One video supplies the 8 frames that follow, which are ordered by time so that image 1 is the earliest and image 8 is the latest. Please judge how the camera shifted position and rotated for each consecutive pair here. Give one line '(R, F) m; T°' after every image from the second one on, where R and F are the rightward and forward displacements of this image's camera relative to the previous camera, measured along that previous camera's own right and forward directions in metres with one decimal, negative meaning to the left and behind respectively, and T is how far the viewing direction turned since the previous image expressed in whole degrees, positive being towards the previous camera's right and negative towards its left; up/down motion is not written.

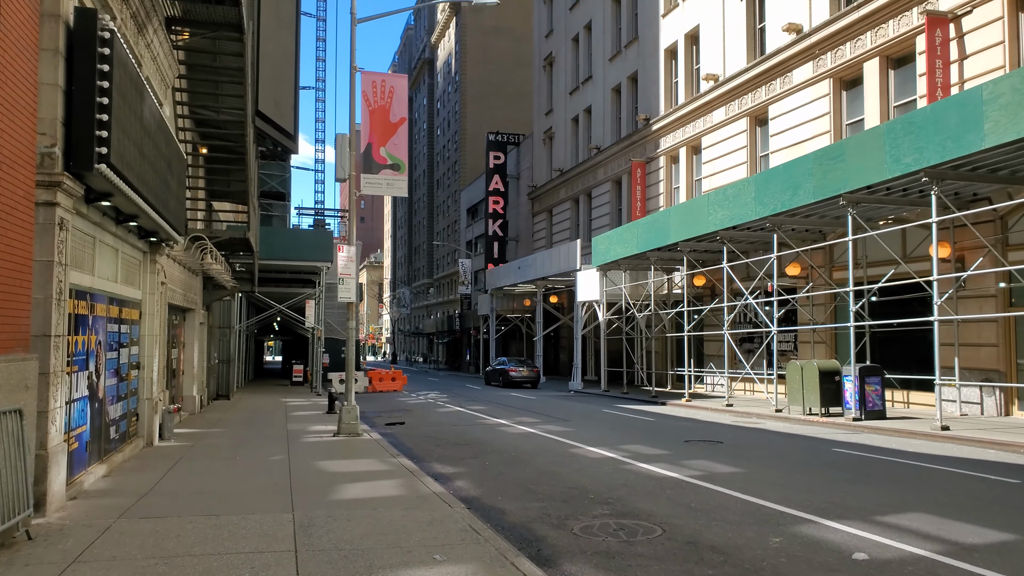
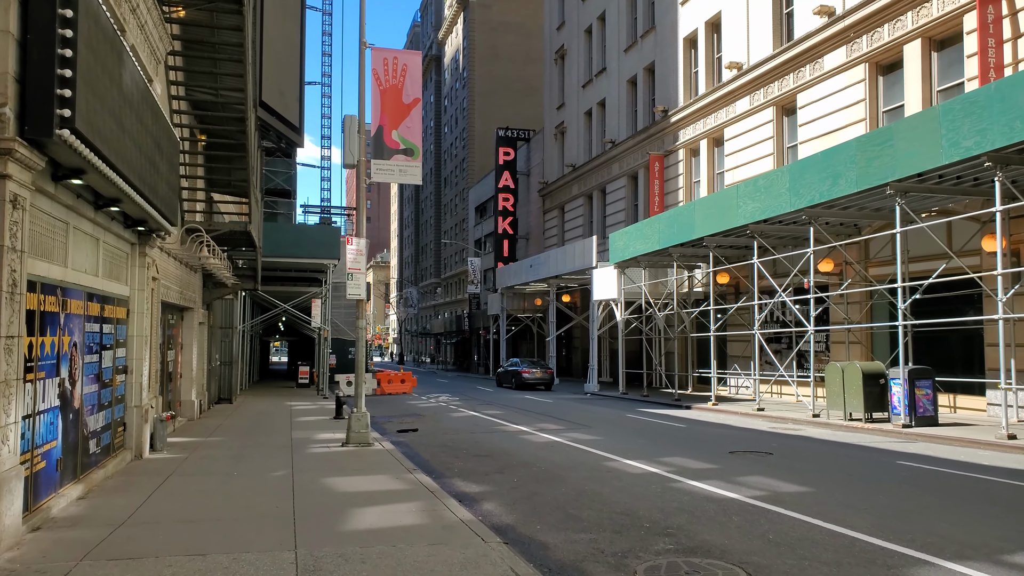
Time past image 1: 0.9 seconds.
(-0.3, +1.2) m; 0°
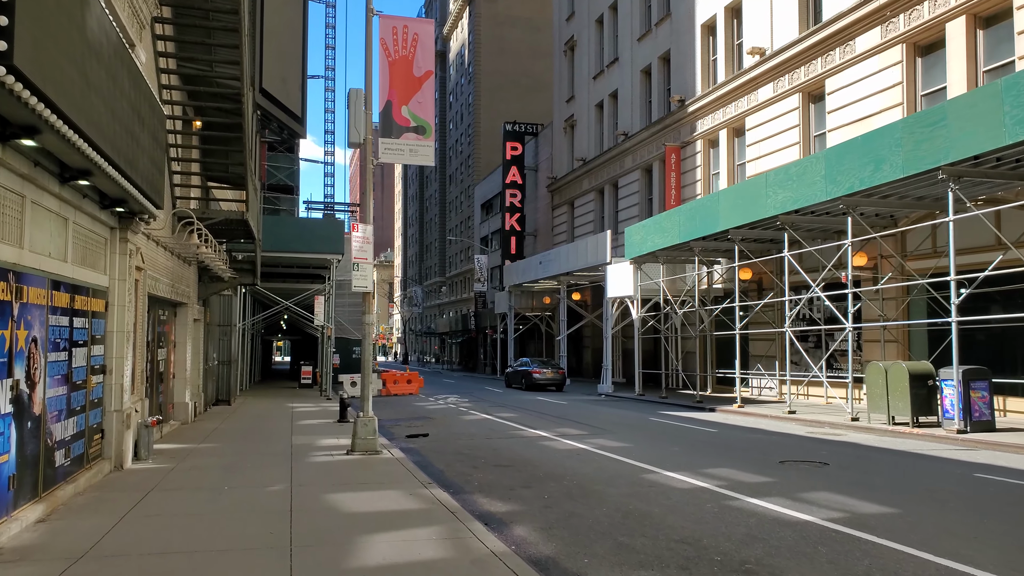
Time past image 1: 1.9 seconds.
(-0.3, +1.2) m; 0°
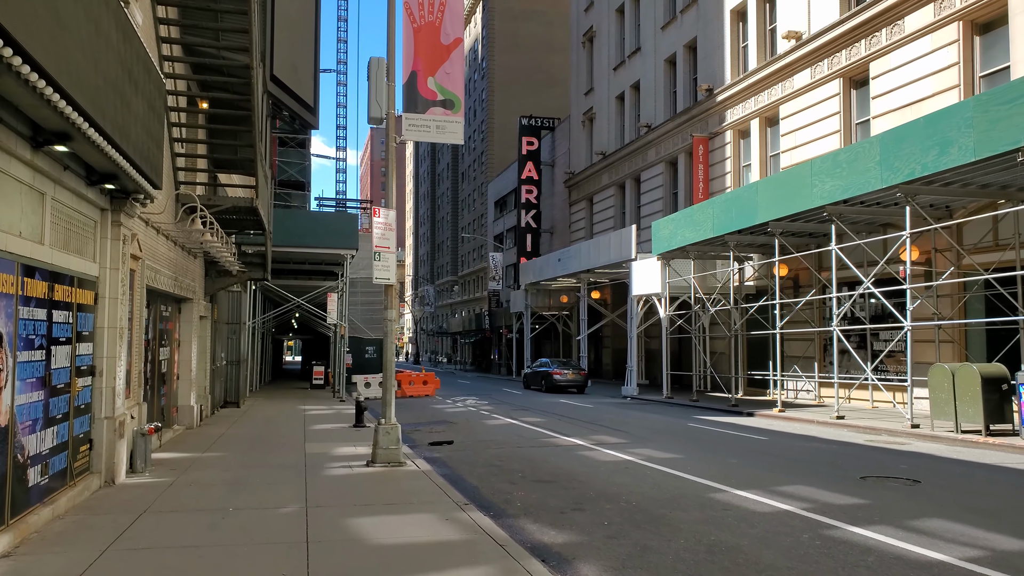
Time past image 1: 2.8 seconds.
(-0.4, +1.2) m; -1°
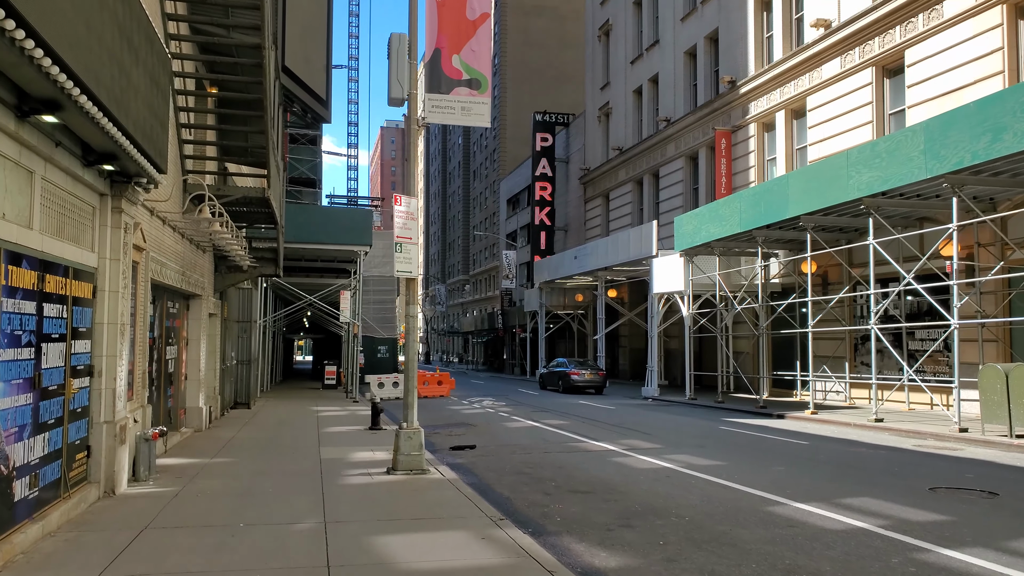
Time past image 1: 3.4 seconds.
(-0.3, +0.7) m; -1°
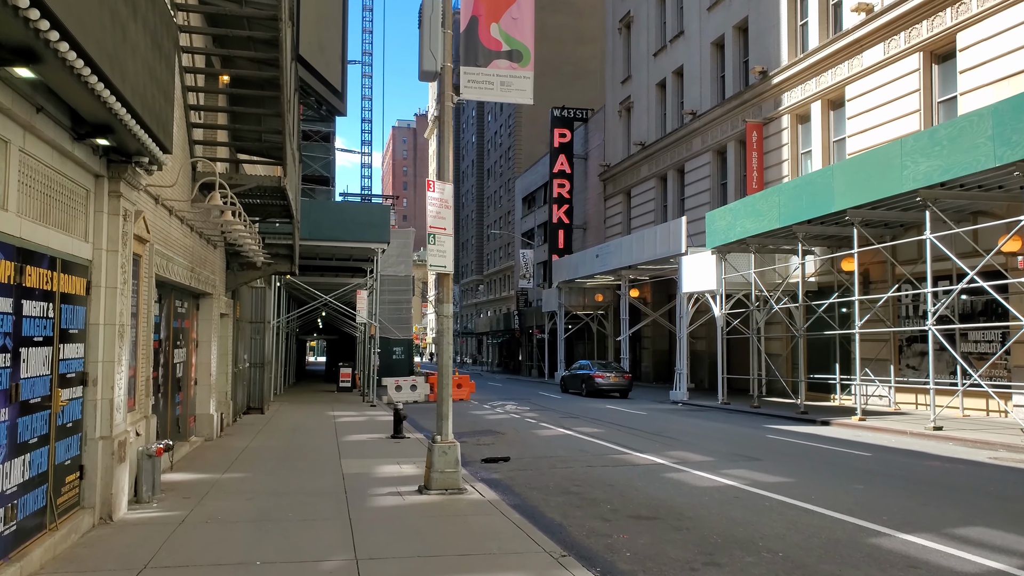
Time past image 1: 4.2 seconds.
(-0.4, +1.0) m; -1°
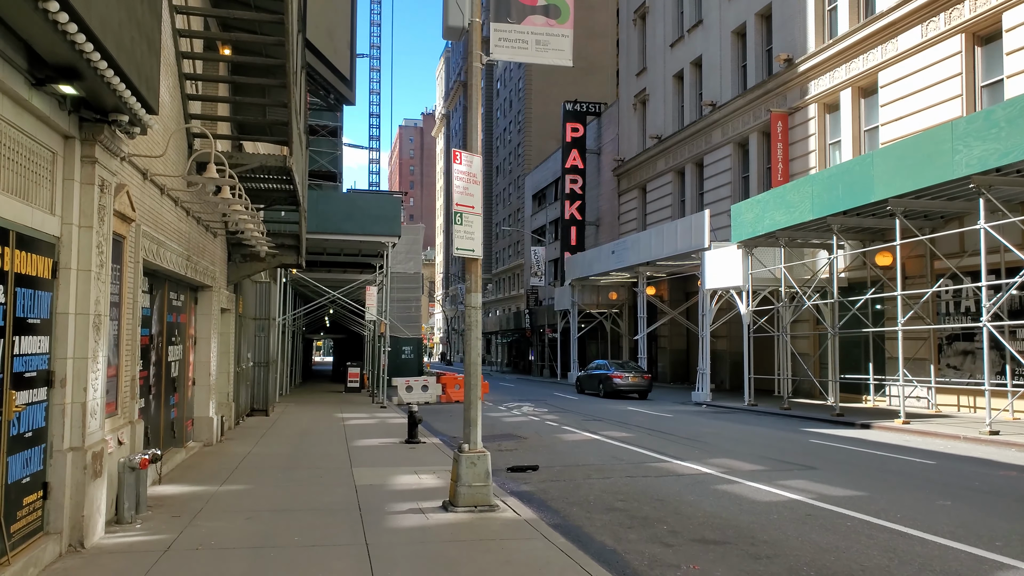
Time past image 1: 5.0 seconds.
(-0.3, +1.1) m; 0°
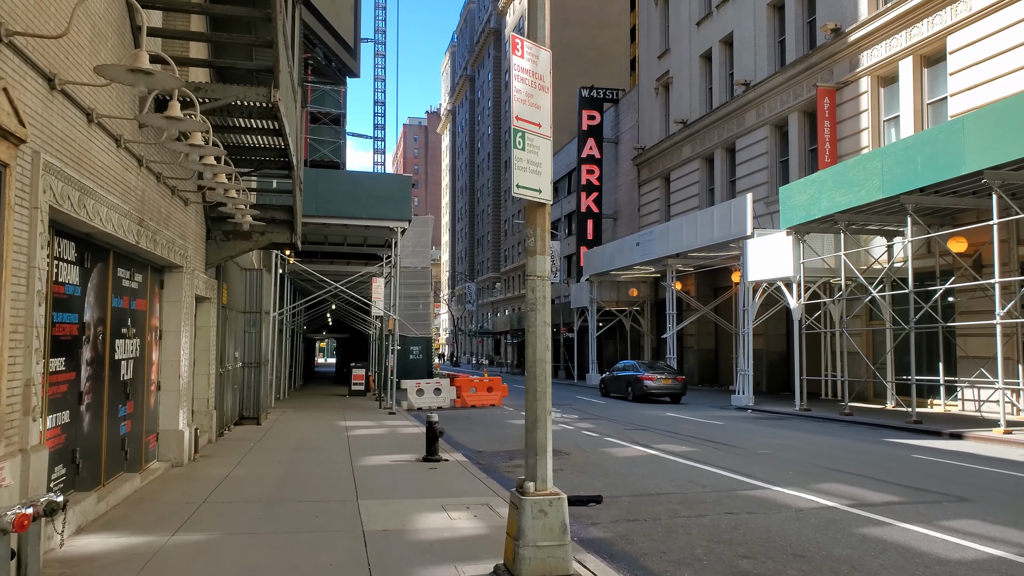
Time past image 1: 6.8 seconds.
(-0.5, +2.4) m; 0°
